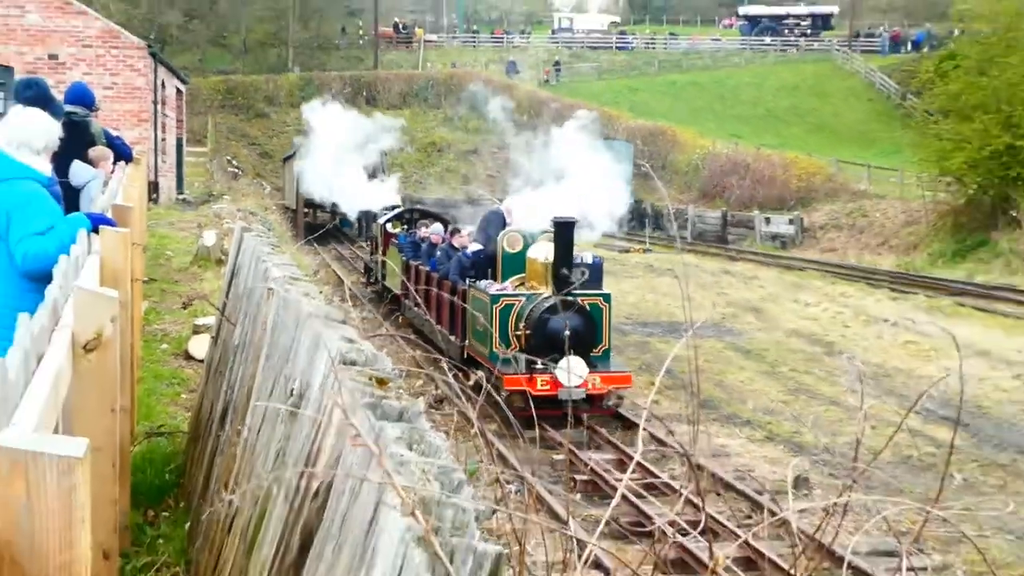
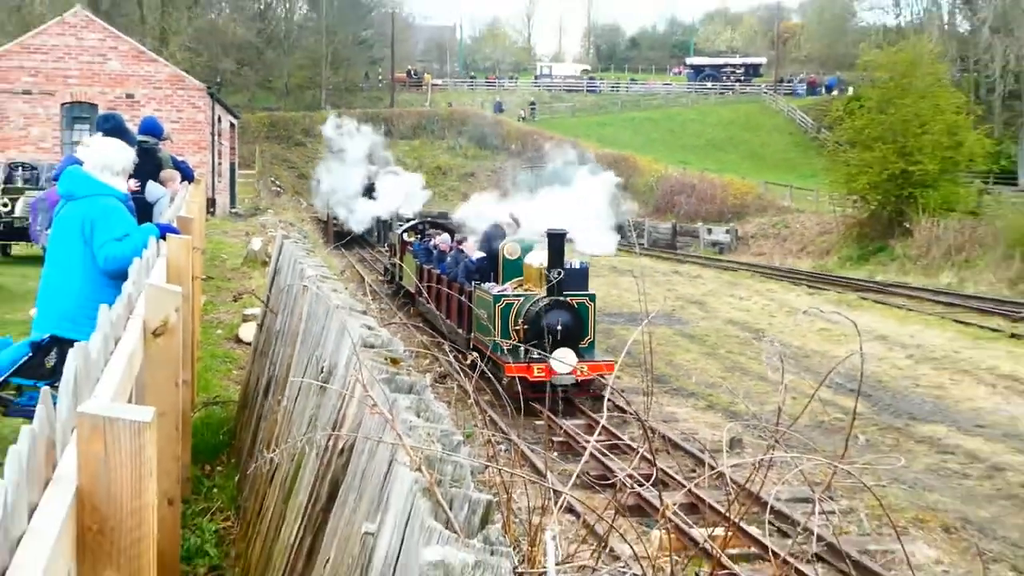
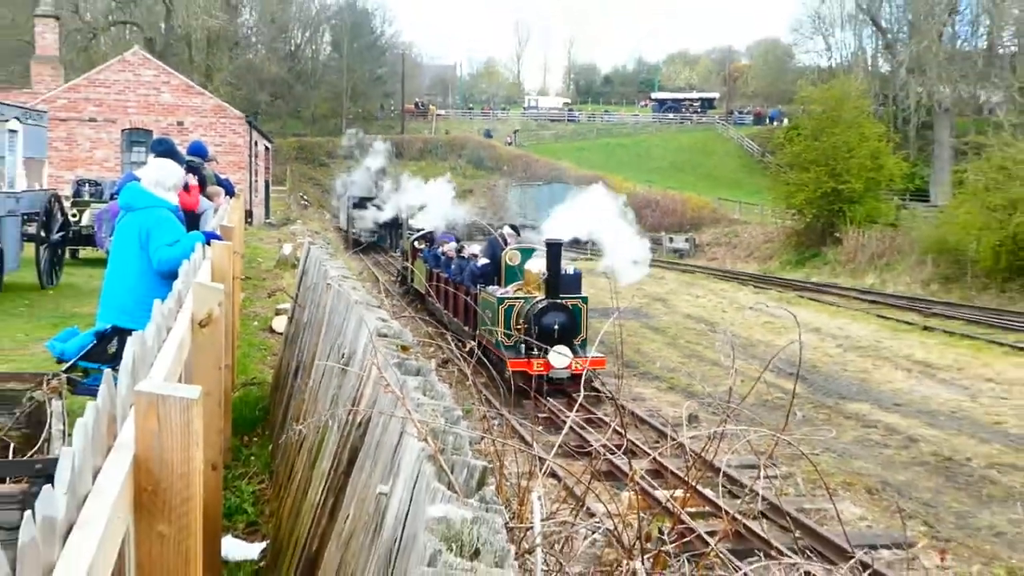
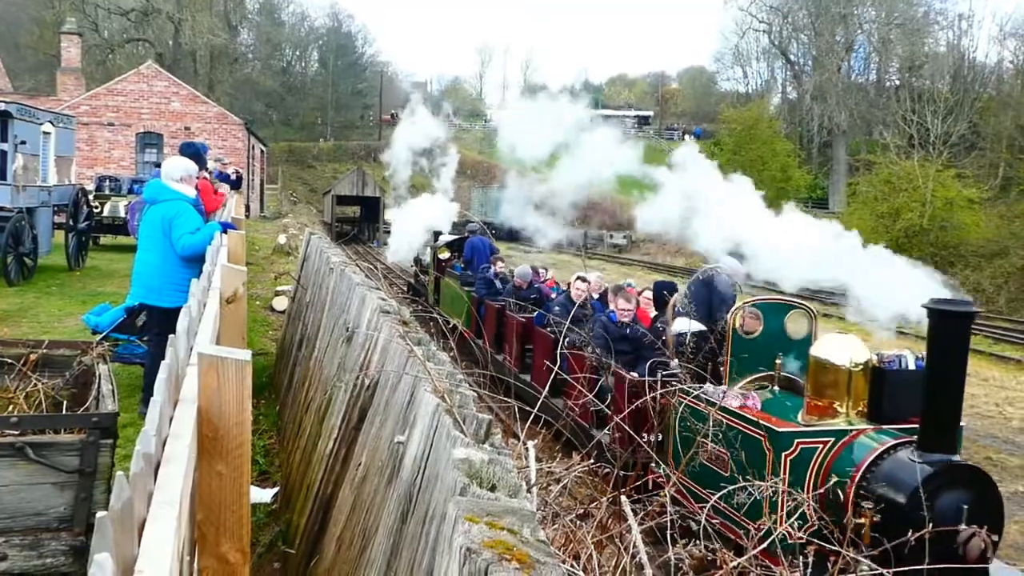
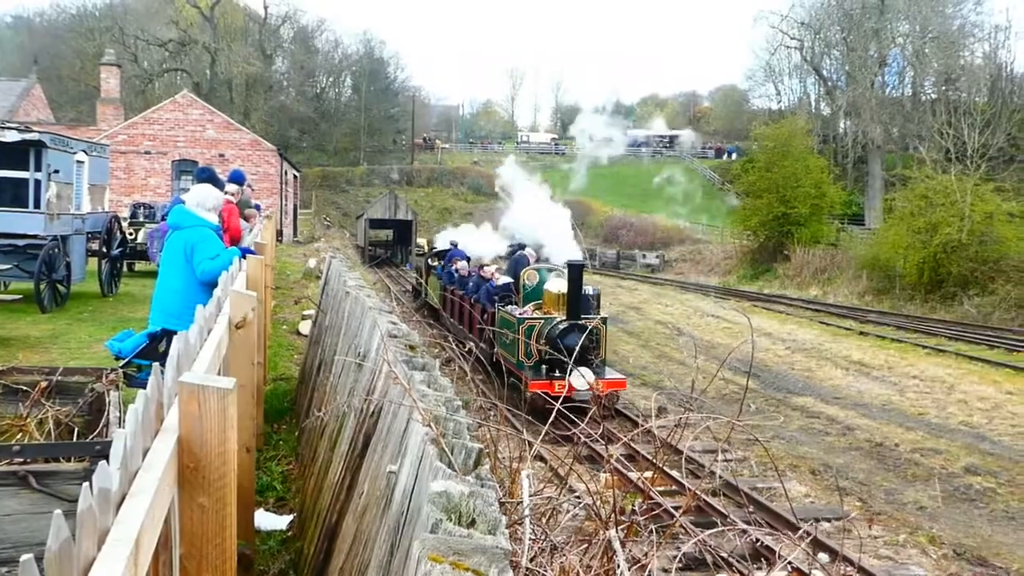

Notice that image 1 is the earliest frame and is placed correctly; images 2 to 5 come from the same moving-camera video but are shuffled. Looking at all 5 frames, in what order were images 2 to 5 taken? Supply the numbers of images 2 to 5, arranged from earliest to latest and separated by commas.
2, 3, 5, 4
